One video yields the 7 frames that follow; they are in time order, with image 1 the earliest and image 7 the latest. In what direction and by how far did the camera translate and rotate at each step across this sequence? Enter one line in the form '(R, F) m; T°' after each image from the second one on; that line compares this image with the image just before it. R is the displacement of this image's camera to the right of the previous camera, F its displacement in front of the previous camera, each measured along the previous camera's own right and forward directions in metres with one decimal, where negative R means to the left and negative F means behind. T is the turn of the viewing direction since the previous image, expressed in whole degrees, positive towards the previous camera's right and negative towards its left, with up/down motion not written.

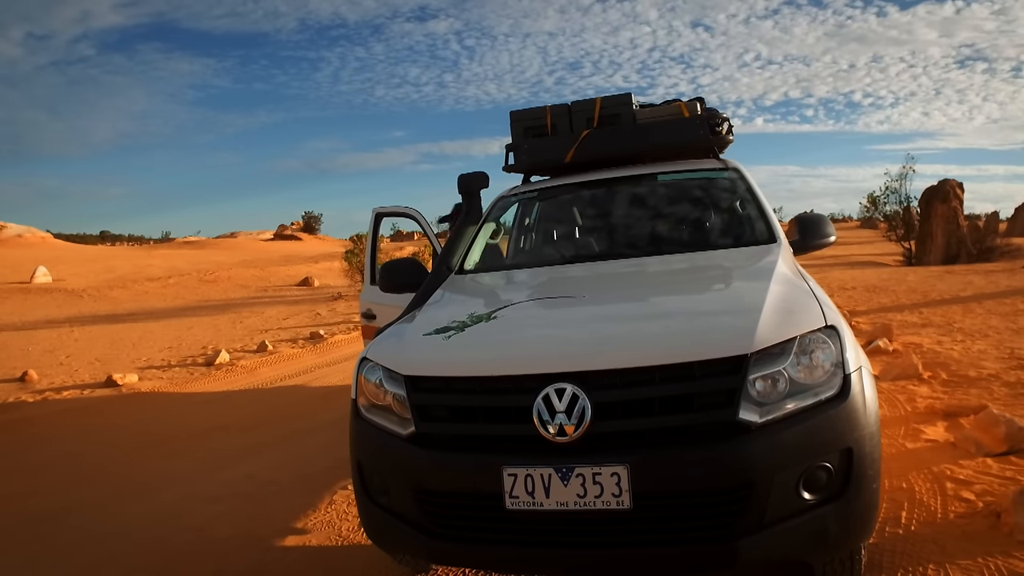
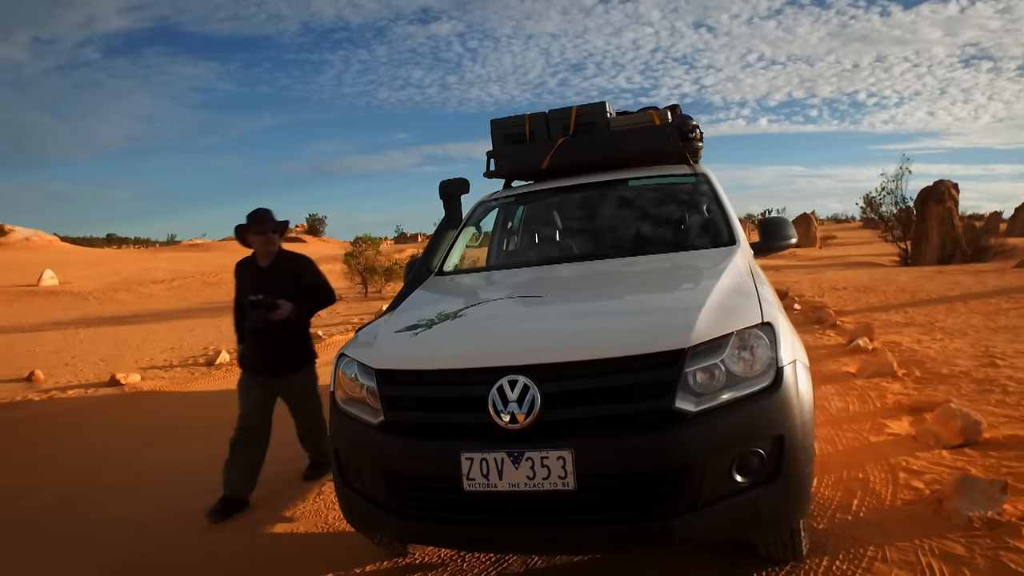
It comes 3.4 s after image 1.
(+0.2, -0.2) m; 0°
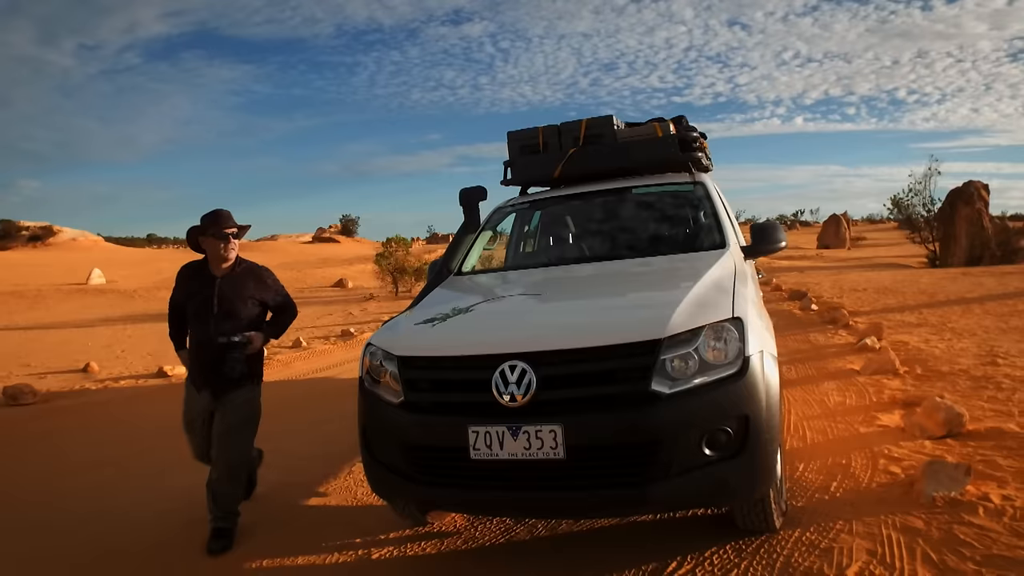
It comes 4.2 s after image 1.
(+0.1, -0.4) m; -2°
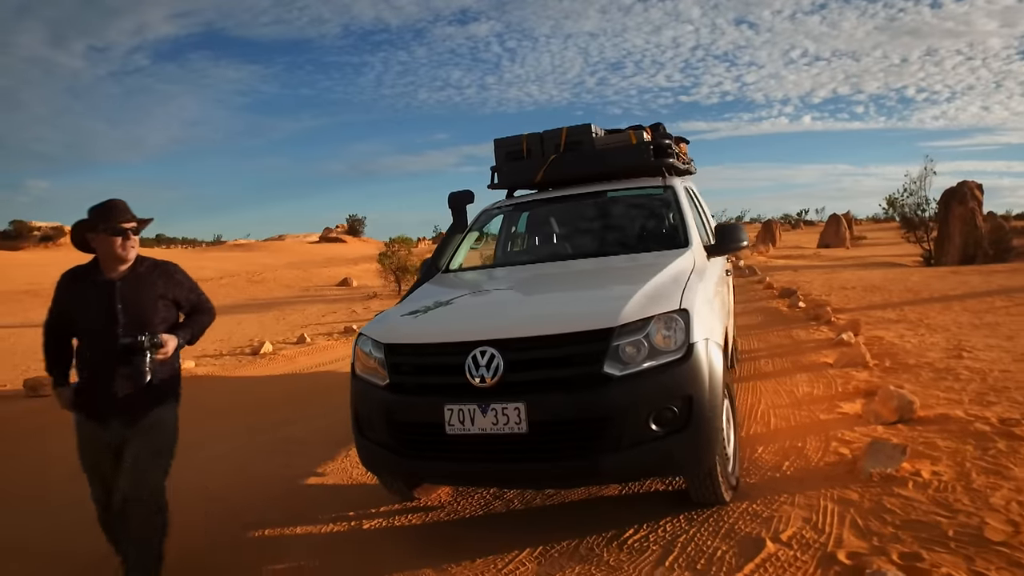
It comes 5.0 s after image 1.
(+0.2, -0.4) m; -1°
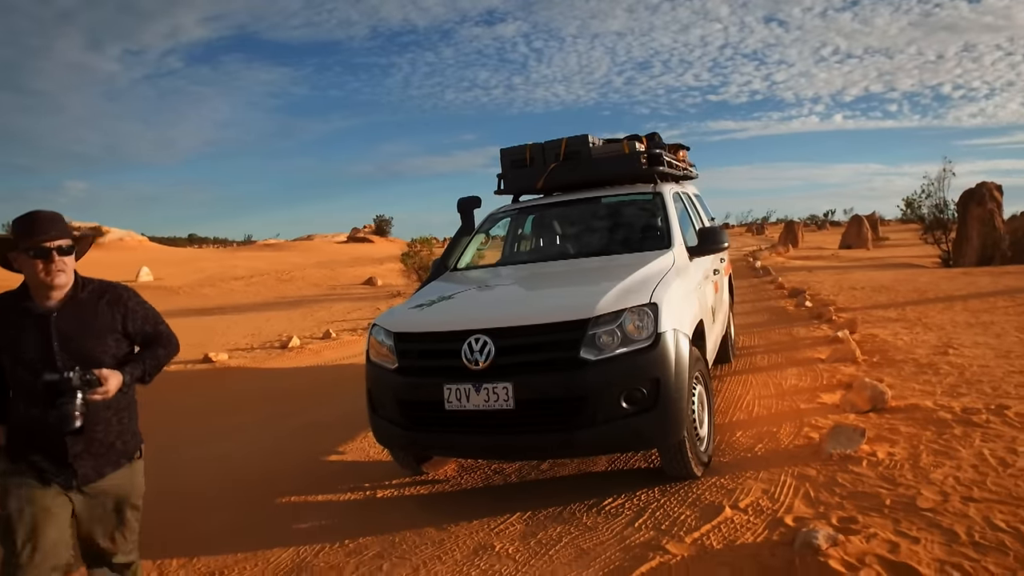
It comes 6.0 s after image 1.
(+0.2, -0.5) m; -2°
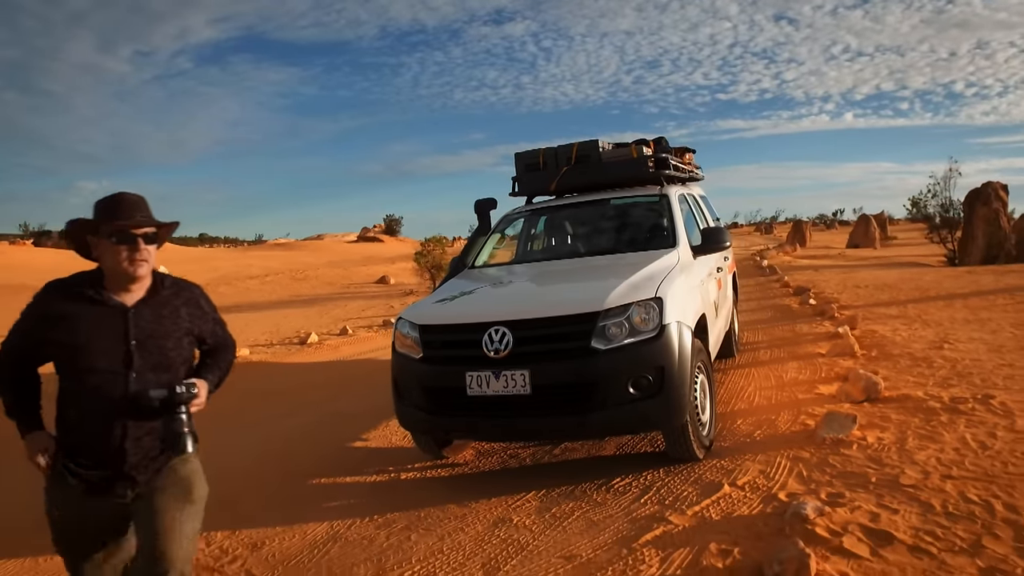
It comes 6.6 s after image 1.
(0.0, -0.3) m; -1°
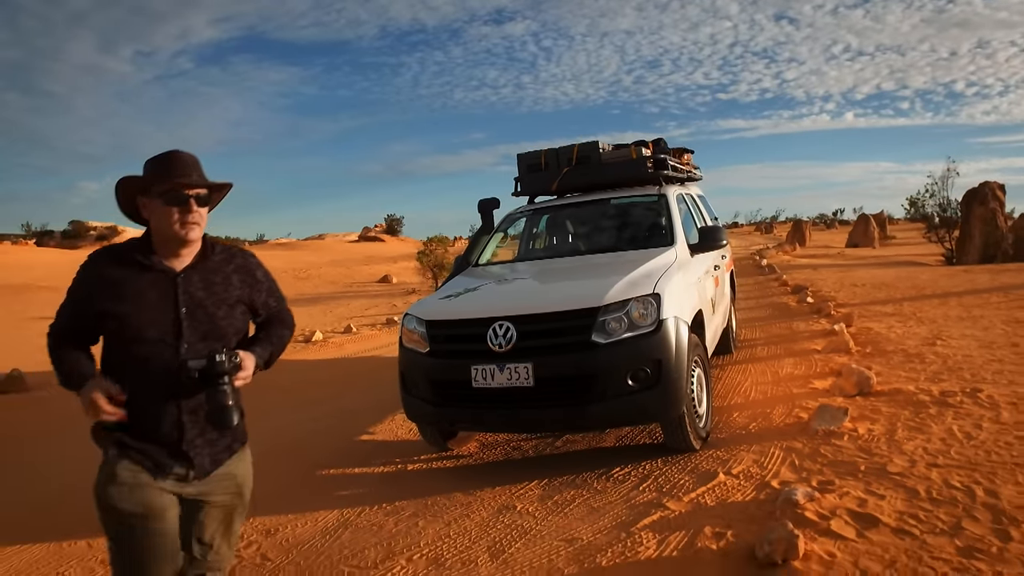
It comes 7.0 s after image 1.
(0.0, -0.2) m; 0°
